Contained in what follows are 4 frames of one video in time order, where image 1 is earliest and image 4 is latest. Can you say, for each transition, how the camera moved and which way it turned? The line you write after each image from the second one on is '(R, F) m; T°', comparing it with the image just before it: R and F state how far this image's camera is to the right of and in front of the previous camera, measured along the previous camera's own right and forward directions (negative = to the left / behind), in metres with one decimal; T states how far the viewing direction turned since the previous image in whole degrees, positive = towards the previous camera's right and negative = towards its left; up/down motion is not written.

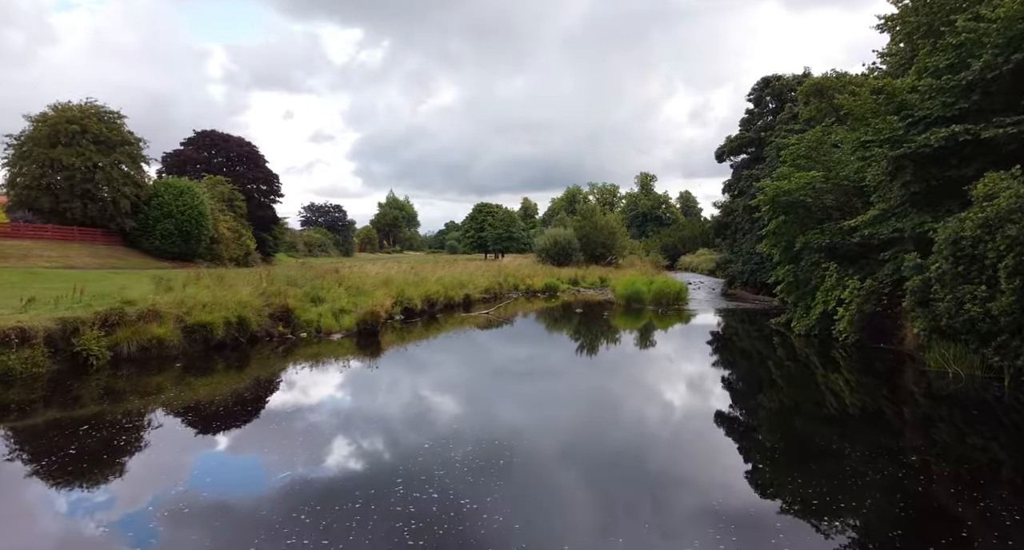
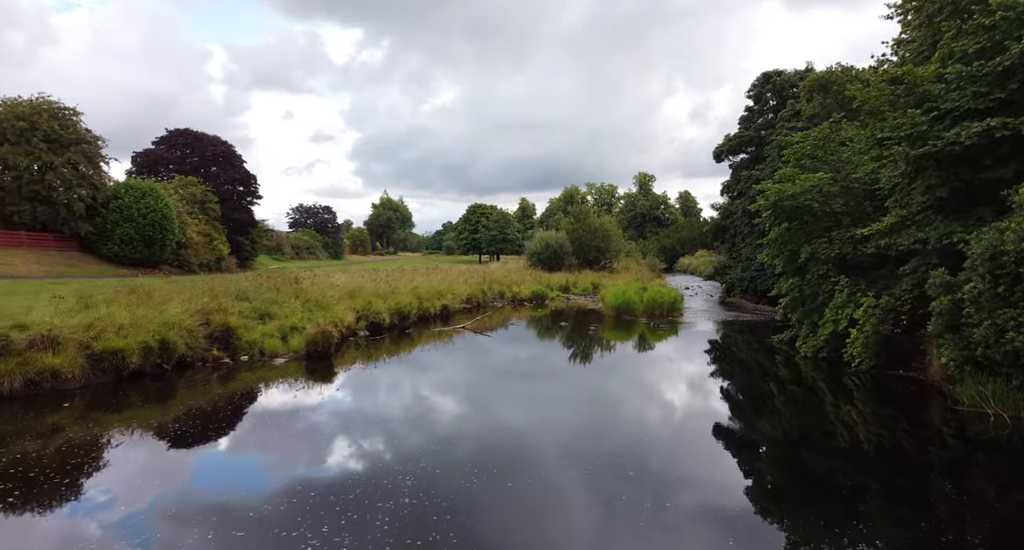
(+0.7, +1.7) m; 0°
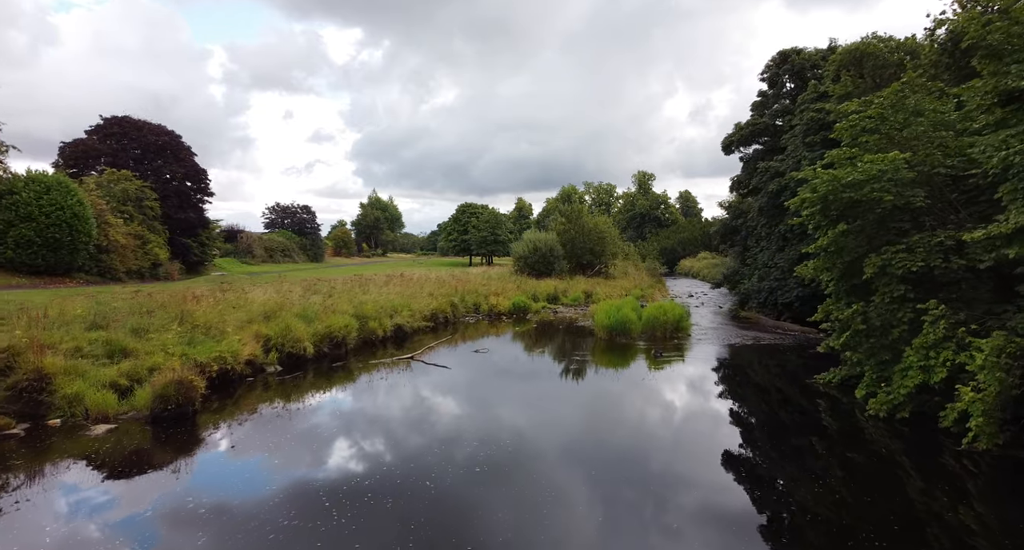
(+0.9, +4.0) m; 0°
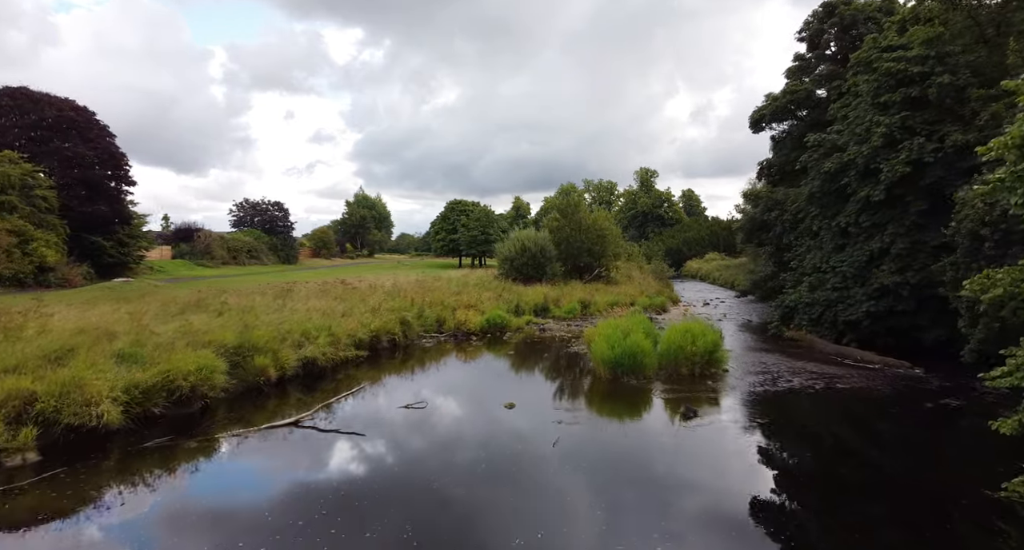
(+0.9, +5.5) m; 0°
